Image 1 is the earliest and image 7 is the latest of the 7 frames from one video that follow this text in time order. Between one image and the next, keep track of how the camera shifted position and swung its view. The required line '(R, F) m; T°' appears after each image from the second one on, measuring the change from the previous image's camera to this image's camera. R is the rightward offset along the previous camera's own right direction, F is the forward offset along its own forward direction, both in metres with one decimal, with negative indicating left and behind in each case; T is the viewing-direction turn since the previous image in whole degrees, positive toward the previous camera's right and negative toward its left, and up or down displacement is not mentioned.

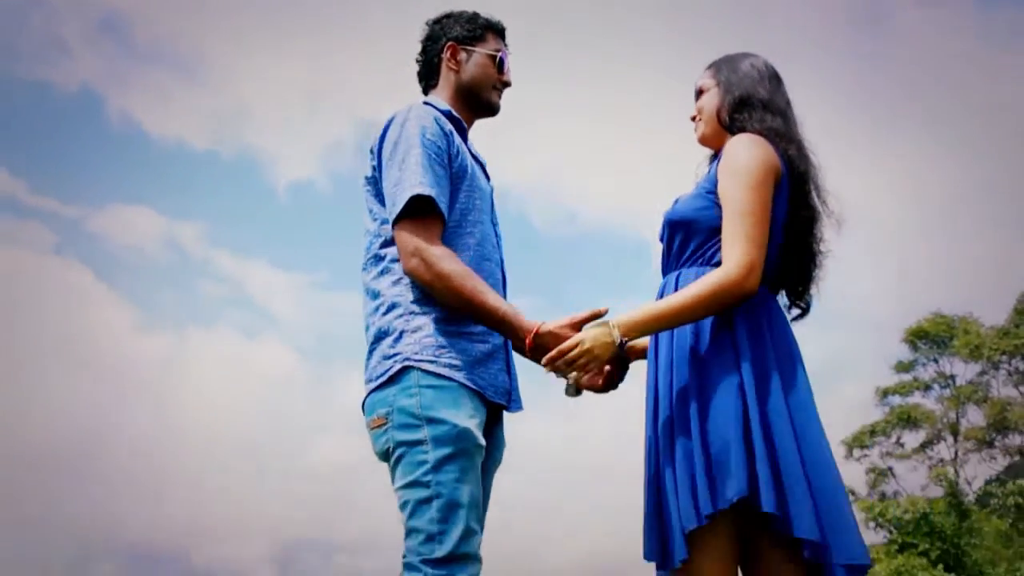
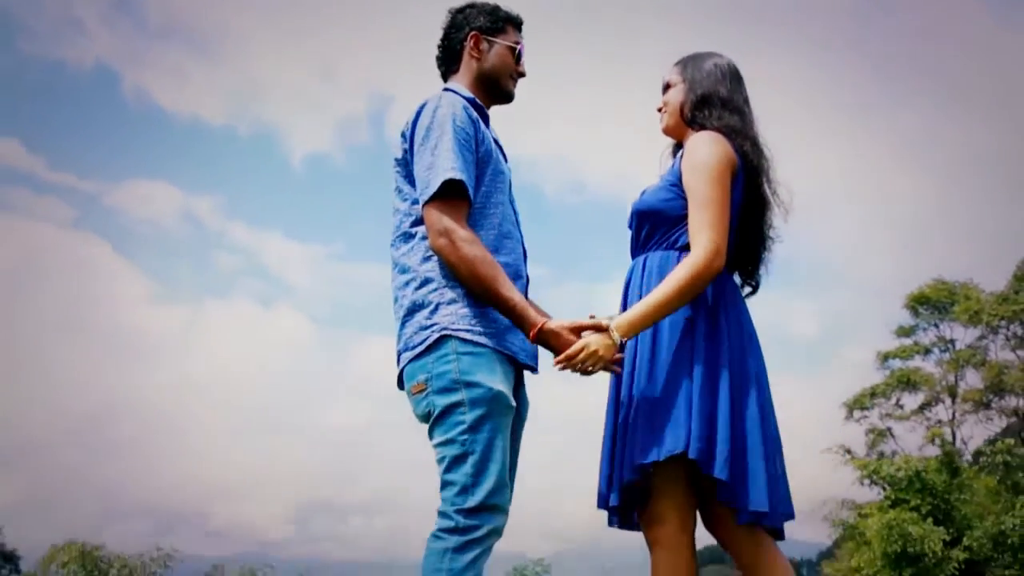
(0.0, -0.1) m; 0°
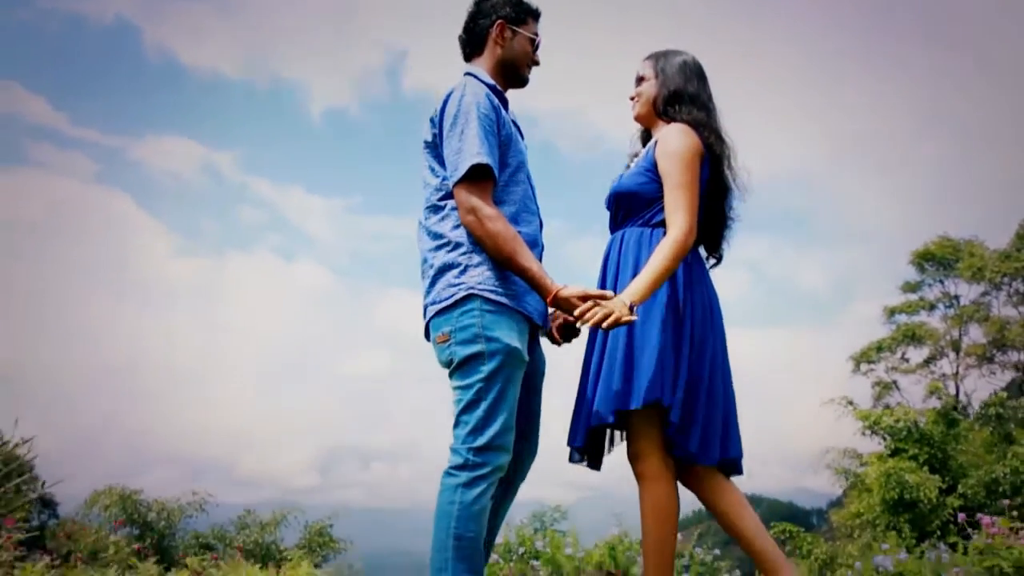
(0.0, -0.3) m; -1°
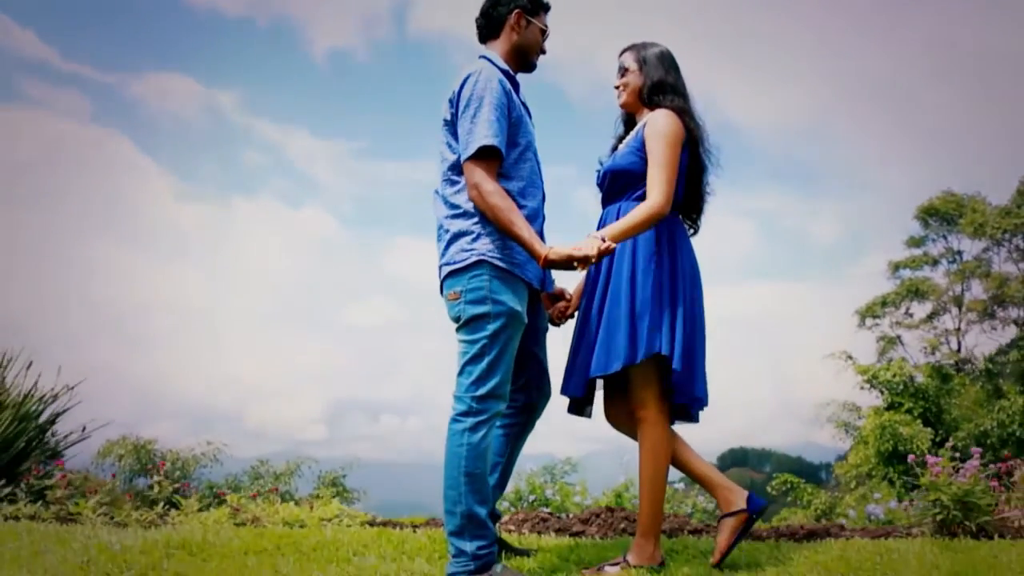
(0.0, -0.4) m; -1°
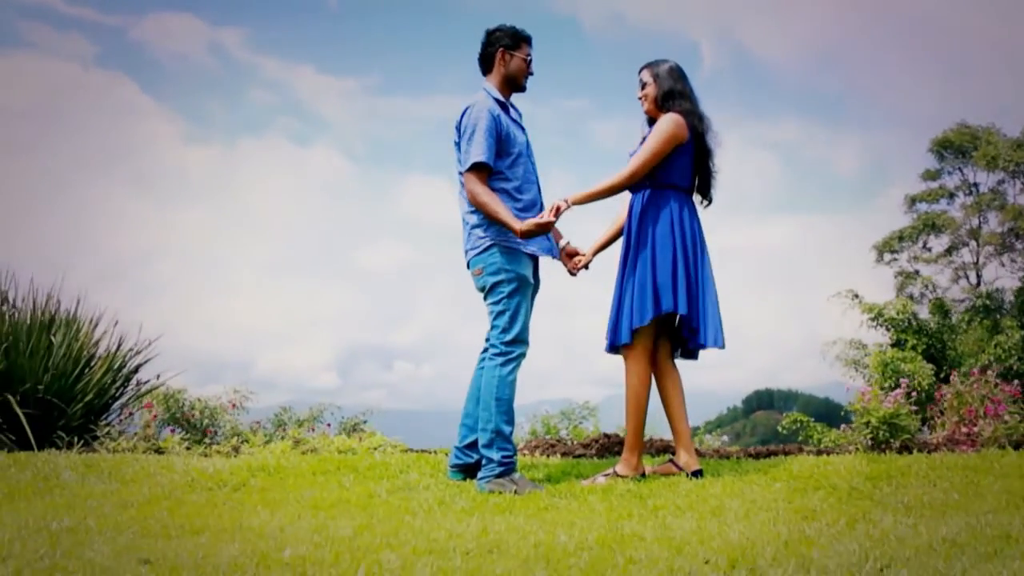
(0.0, -0.7) m; -1°
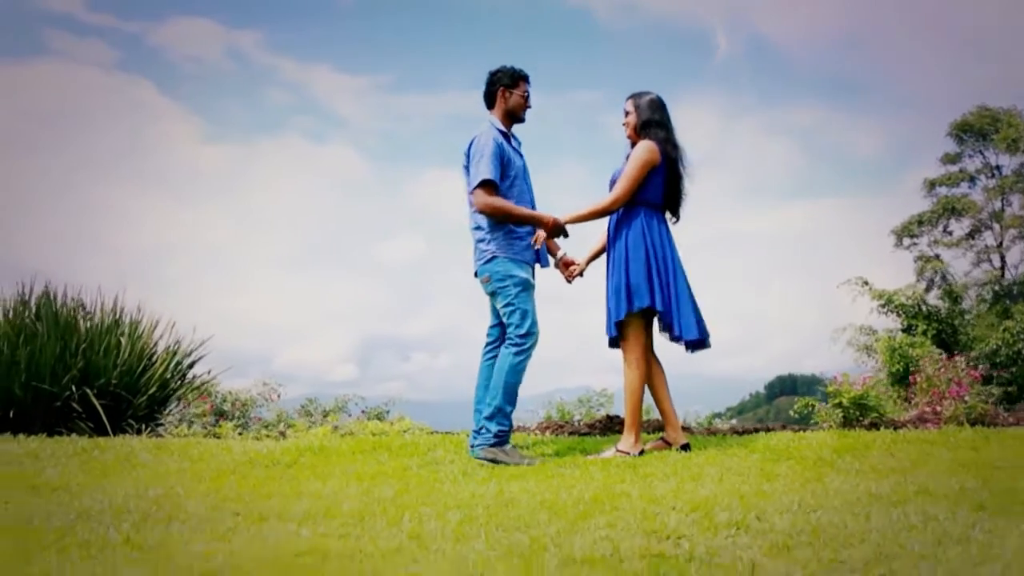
(0.0, -0.5) m; -1°
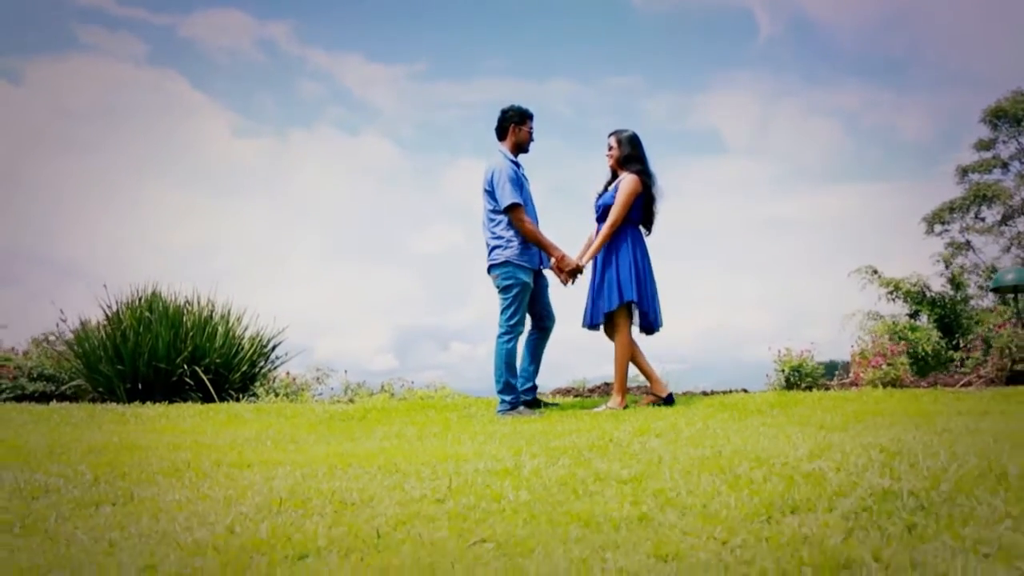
(+0.1, -1.3) m; -2°
